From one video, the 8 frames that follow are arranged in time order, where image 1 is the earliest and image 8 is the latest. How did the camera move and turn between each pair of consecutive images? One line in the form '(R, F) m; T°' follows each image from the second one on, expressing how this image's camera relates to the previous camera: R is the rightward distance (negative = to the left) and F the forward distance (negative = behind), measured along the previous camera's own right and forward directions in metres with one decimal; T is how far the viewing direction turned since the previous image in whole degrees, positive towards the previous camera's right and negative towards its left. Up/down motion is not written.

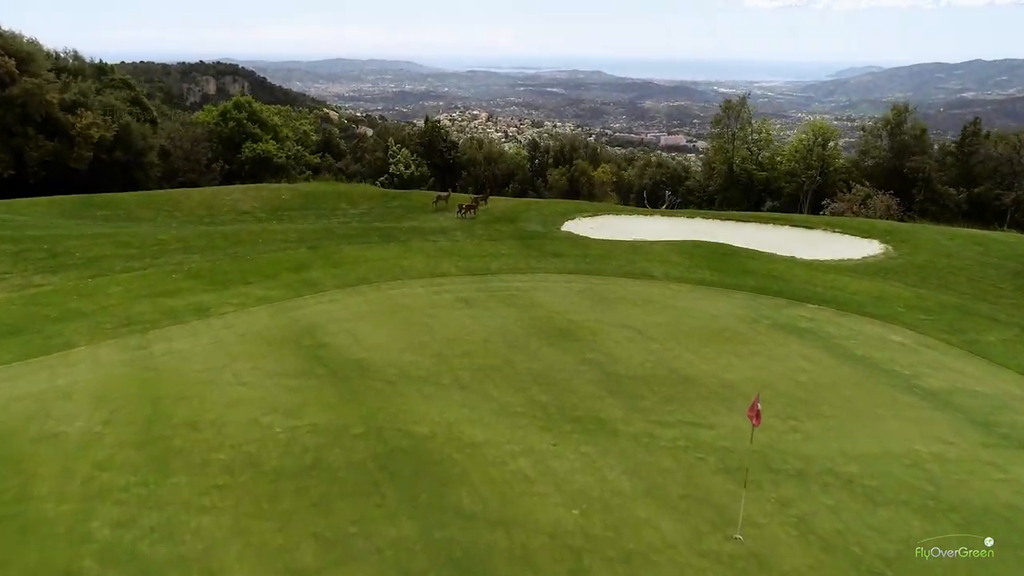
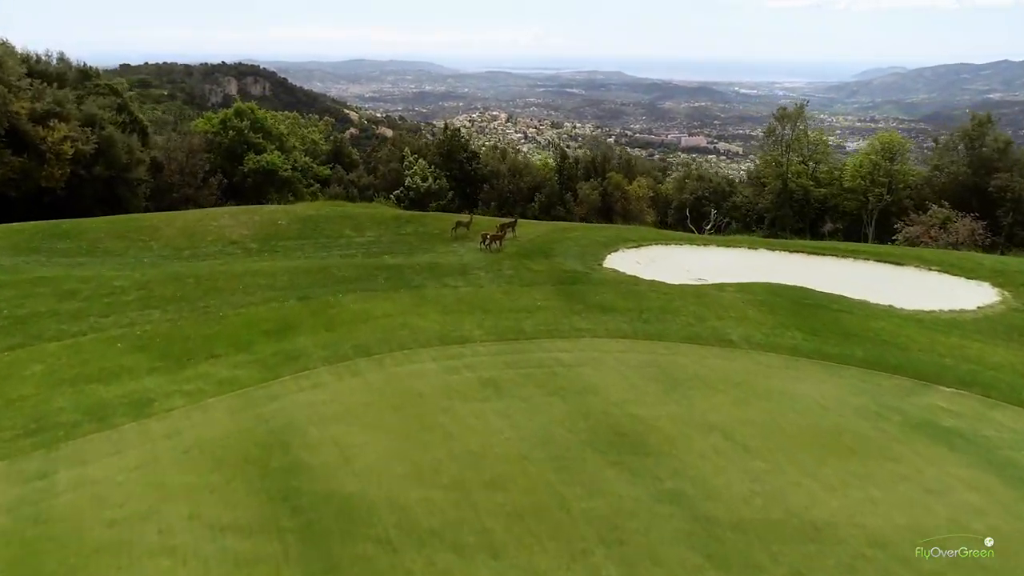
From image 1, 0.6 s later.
(-0.3, +3.0) m; -1°
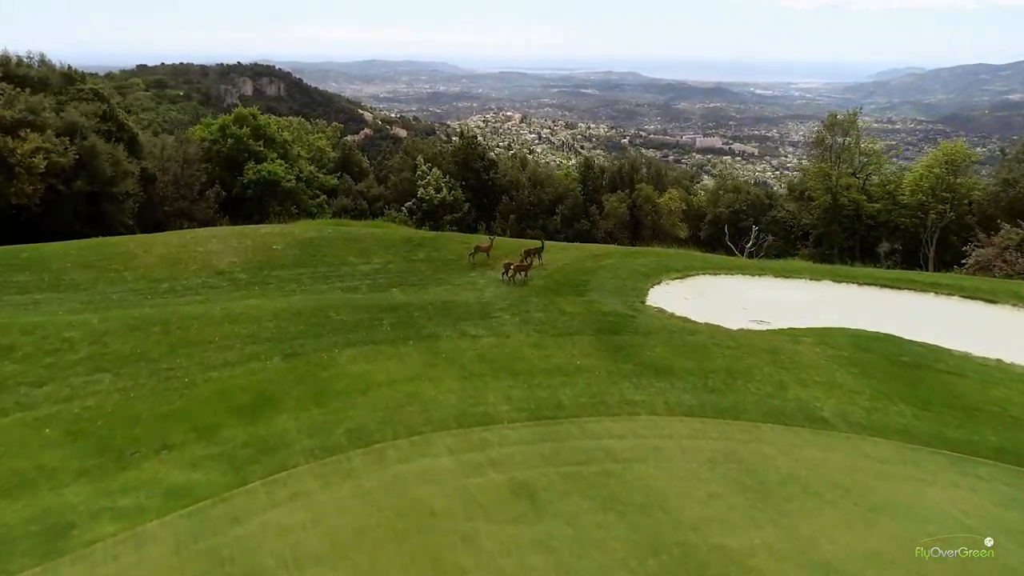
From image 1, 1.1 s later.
(-0.3, +2.3) m; -1°
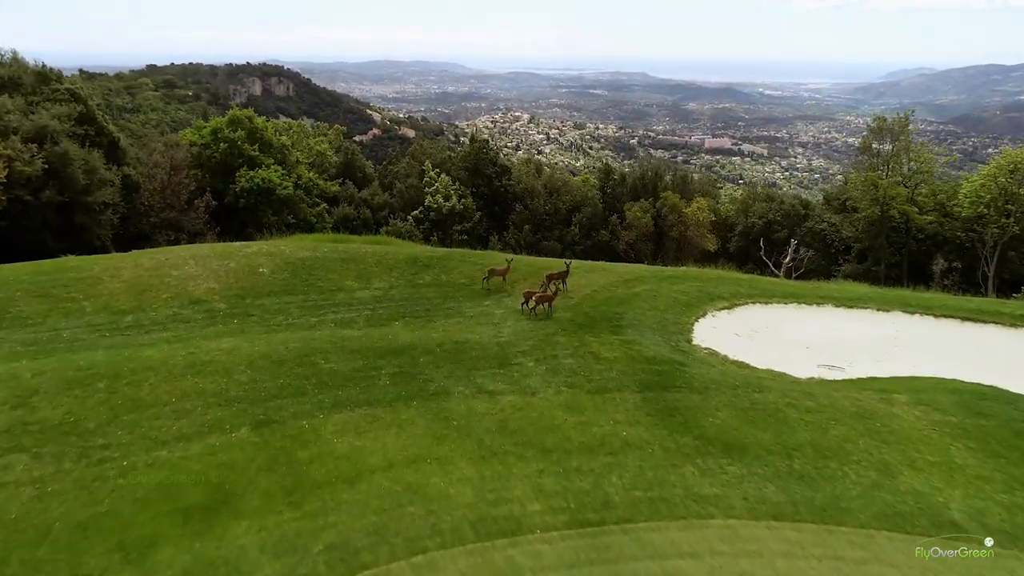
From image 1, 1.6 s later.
(-0.2, +2.1) m; -1°
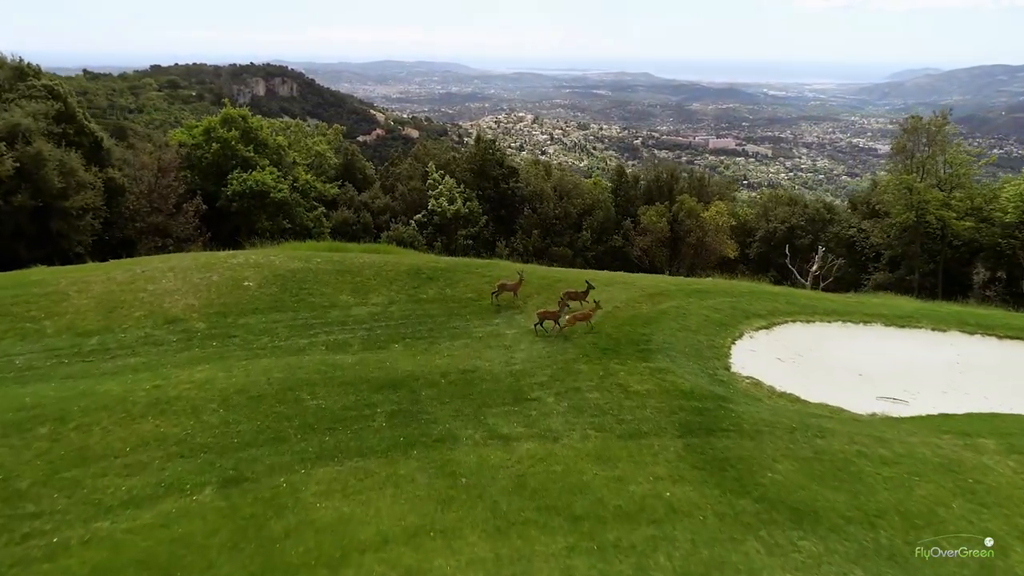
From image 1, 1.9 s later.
(-0.2, +1.4) m; 0°
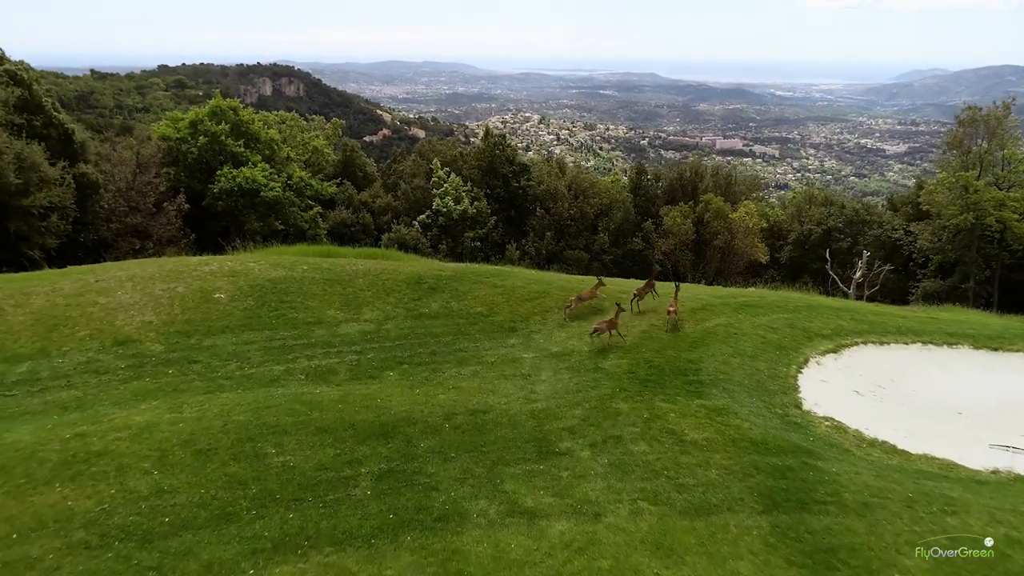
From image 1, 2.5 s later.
(-0.2, +2.0) m; 0°
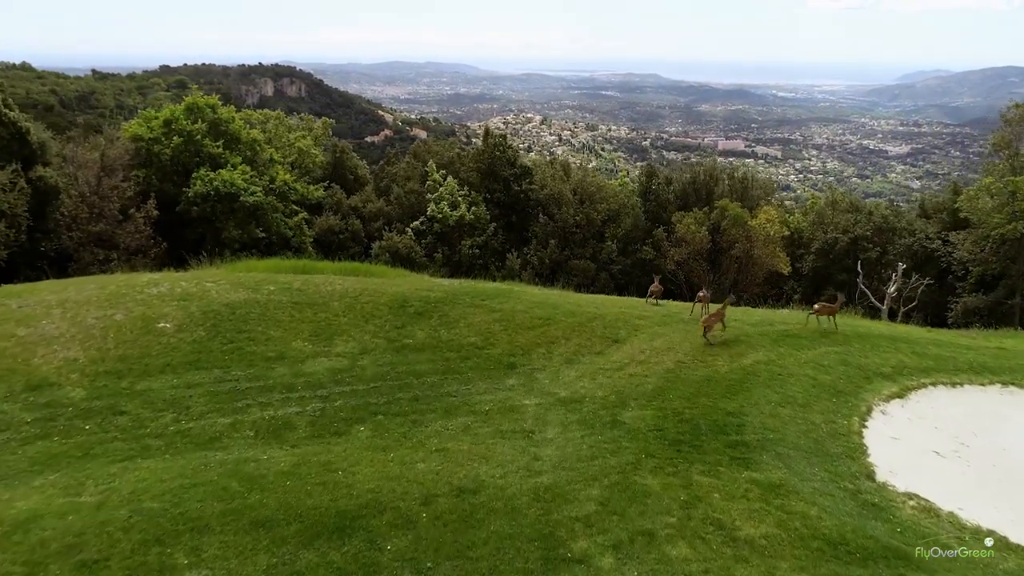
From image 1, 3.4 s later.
(0.0, +1.8) m; 0°
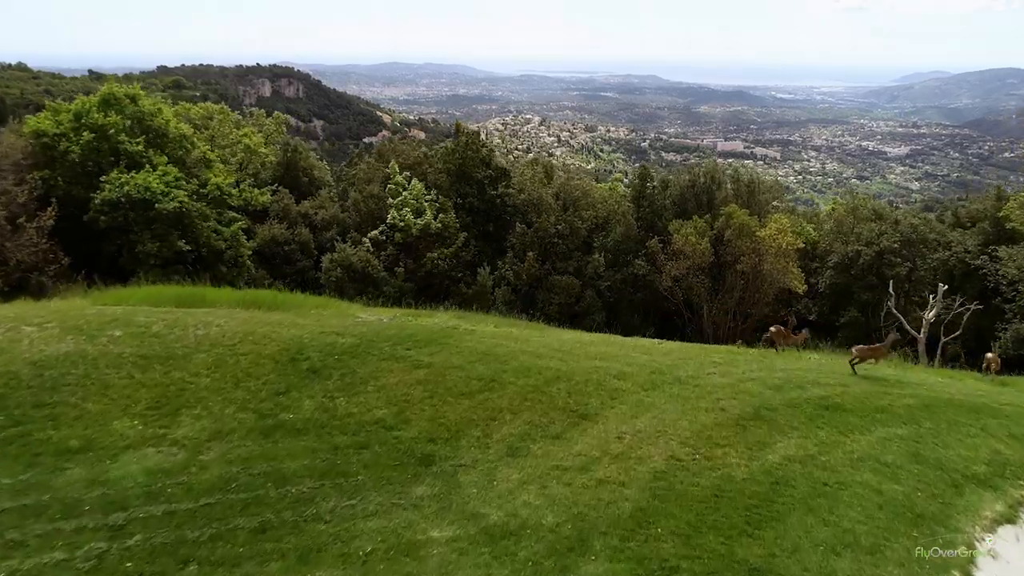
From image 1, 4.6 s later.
(+0.7, +3.0) m; 0°
